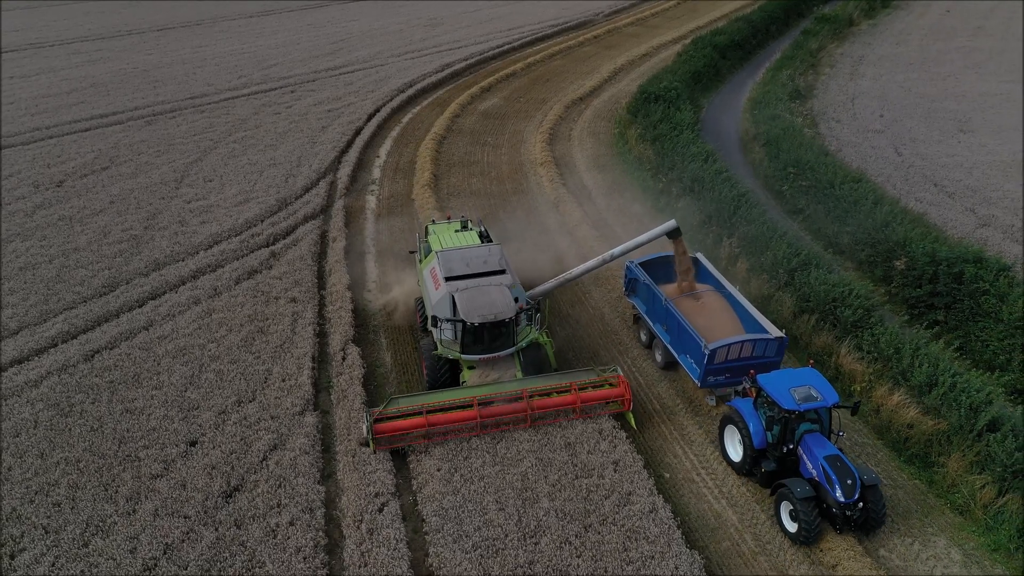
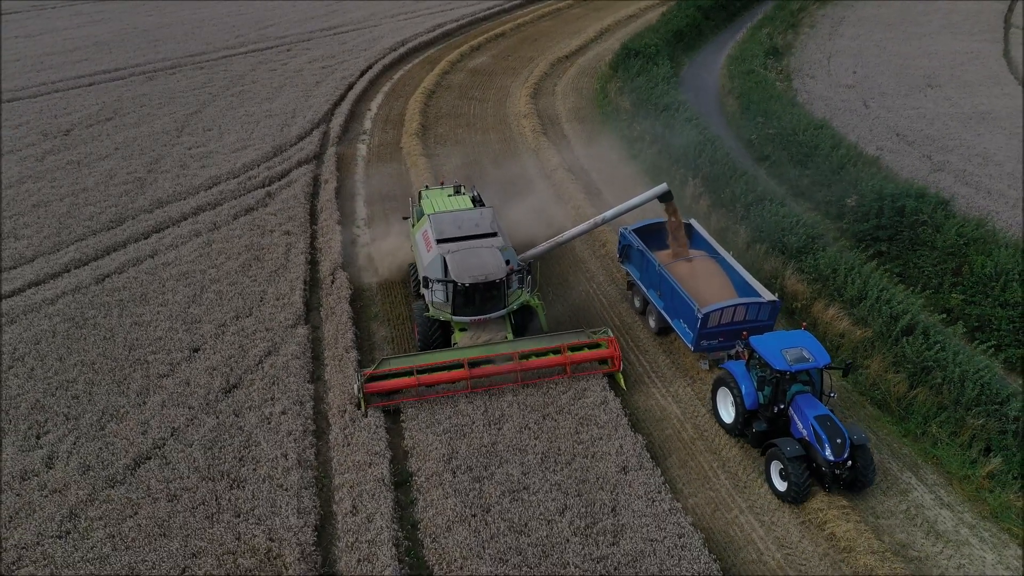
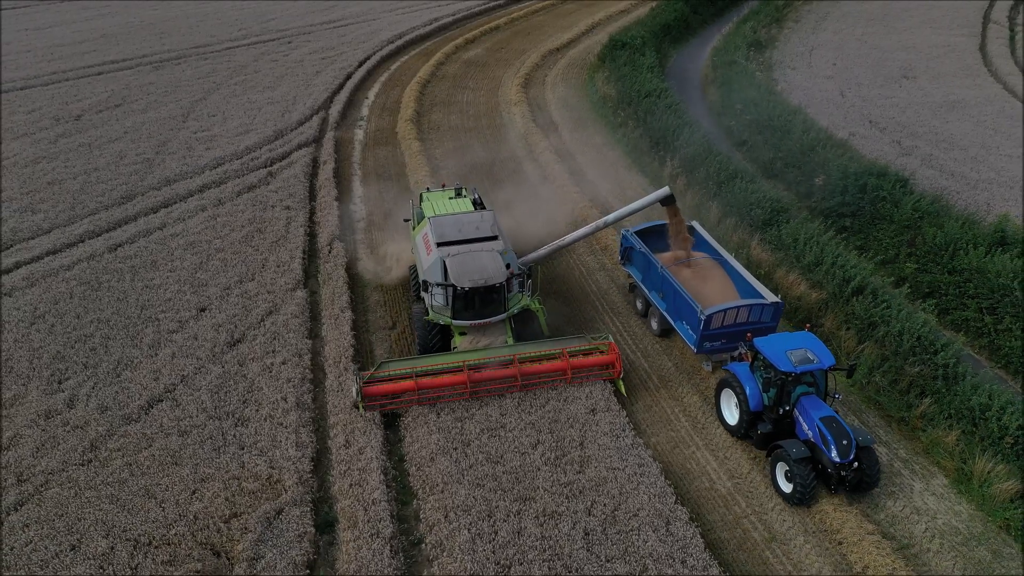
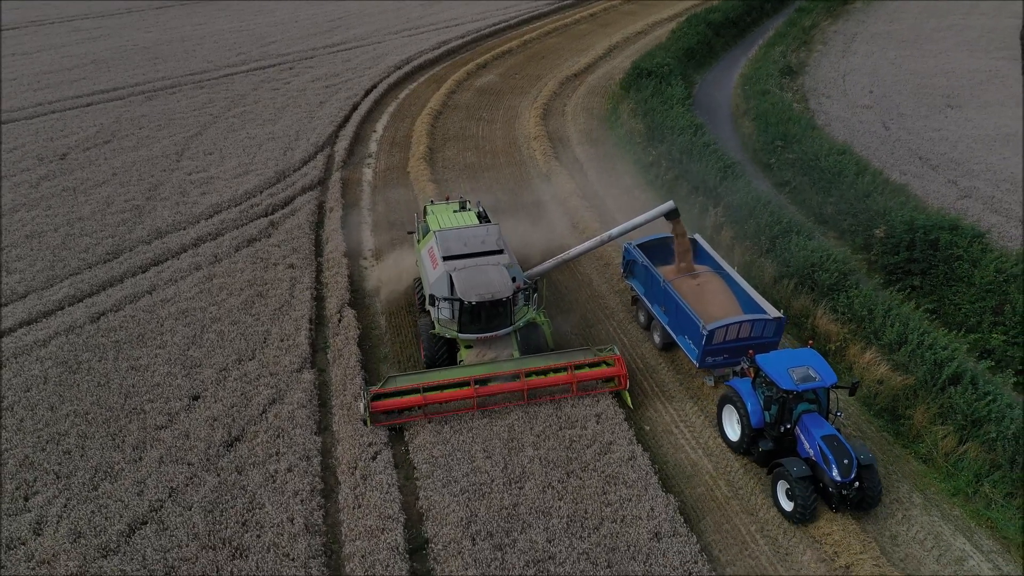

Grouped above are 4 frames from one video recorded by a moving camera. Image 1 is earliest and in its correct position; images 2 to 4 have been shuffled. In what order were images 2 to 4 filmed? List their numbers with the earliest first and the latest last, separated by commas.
4, 2, 3
